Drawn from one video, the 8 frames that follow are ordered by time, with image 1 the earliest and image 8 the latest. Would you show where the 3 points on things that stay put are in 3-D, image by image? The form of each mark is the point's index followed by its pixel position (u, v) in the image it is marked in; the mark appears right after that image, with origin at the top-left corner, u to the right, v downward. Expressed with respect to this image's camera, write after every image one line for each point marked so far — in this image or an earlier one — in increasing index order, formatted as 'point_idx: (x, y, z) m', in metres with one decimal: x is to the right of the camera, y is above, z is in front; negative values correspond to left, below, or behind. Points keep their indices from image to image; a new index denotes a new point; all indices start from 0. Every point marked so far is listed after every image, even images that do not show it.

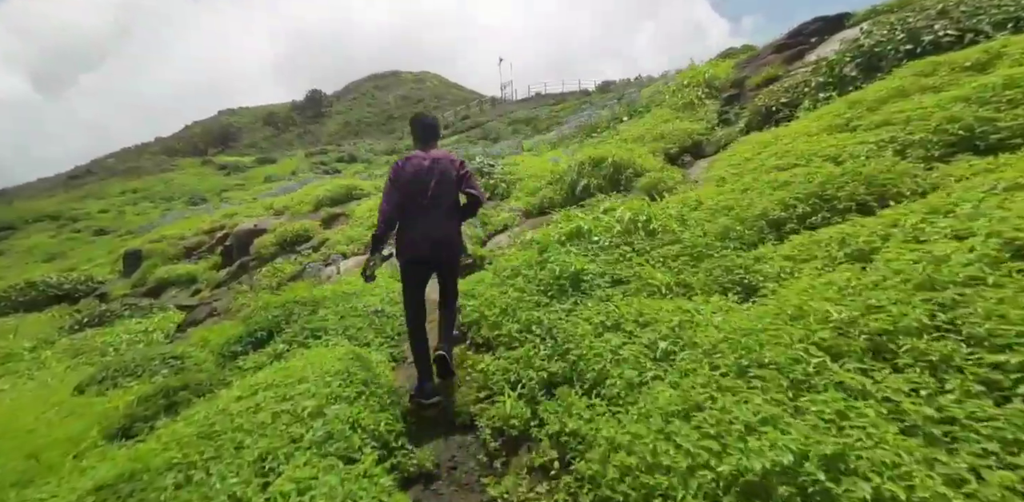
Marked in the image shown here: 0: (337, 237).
0: (-4.1, +0.3, +11.5) m
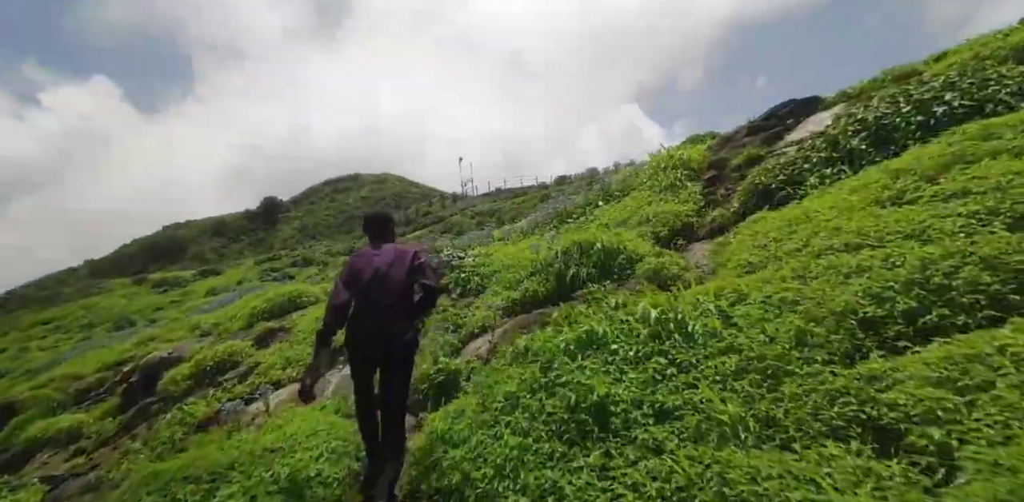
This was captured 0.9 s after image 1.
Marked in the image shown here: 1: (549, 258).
0: (-4.6, -2.0, +9.8) m
1: (+0.8, -0.2, +9.7) m
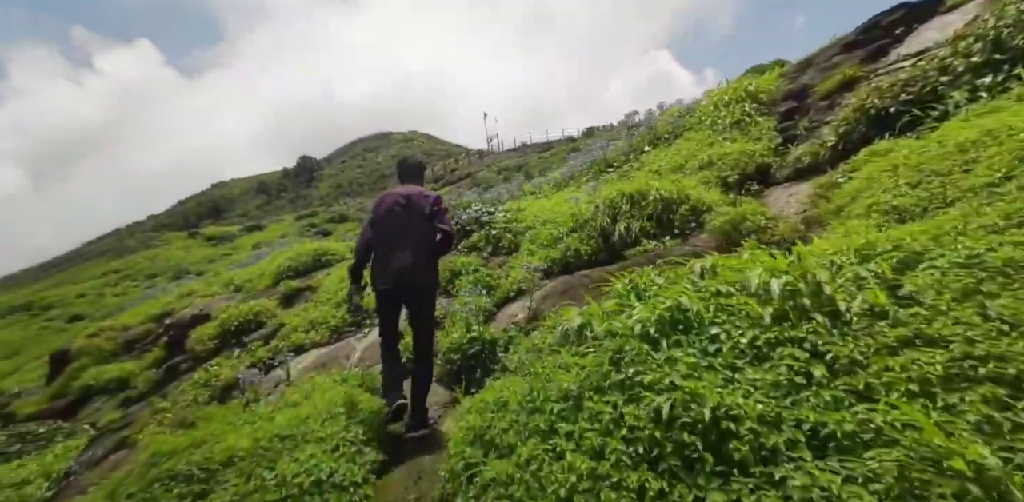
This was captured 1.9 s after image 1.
0: (-3.9, -1.3, +9.0) m
1: (+1.5, +0.7, +8.4) m
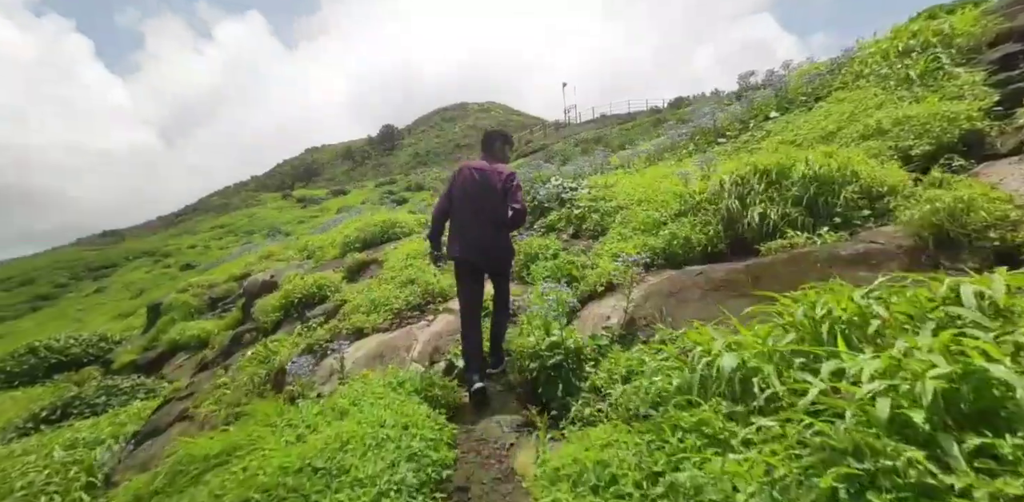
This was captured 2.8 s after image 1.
0: (-2.6, -0.8, +8.1) m
1: (+2.8, +0.8, +6.7) m
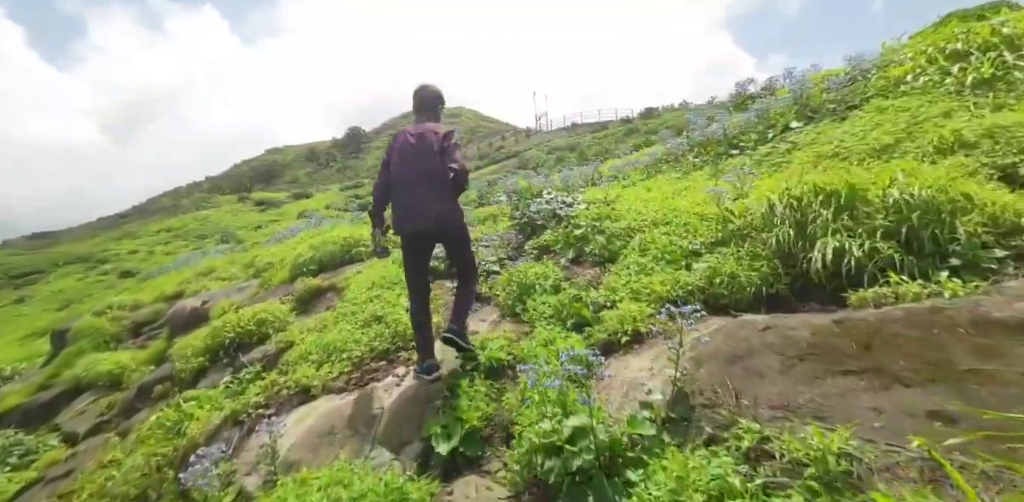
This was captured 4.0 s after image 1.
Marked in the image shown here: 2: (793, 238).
0: (-2.7, -1.2, +6.4) m
1: (+2.8, +0.4, +5.3) m
2: (+2.8, +0.1, +4.9) m
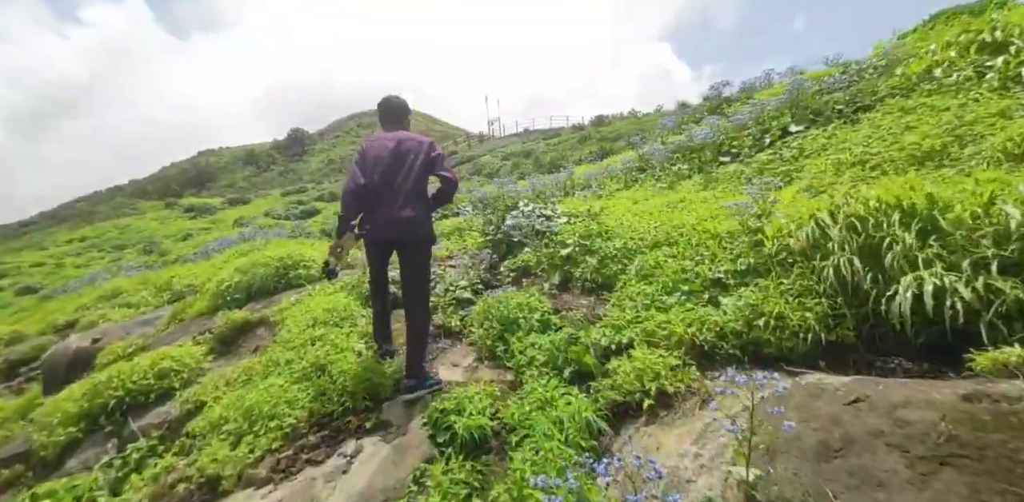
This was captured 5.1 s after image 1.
0: (-2.9, -1.5, +4.8) m
1: (+2.6, +0.1, +4.3) m
2: (+2.7, -0.1, +3.9) m
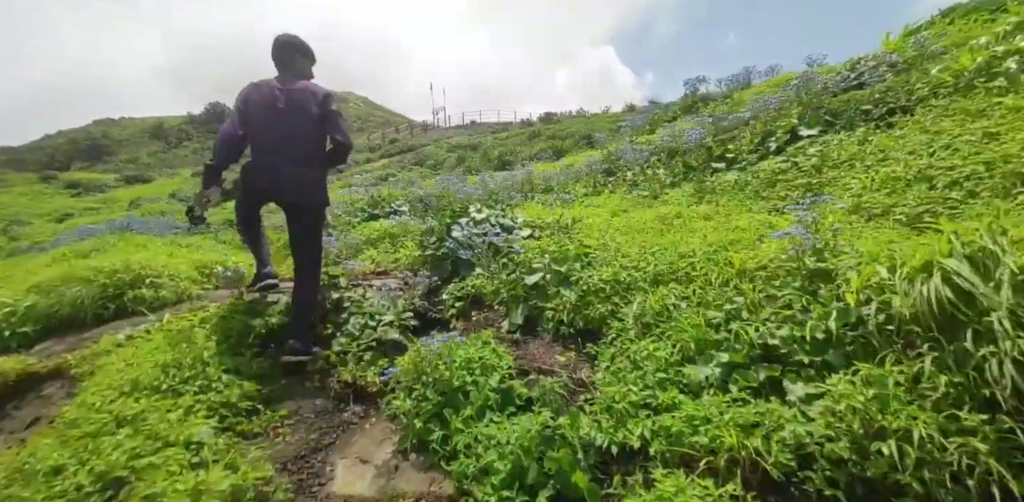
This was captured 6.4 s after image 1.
0: (-3.2, -1.7, +2.6) m
1: (+2.4, -0.3, +2.7) m
2: (+2.5, -0.5, +2.3) m
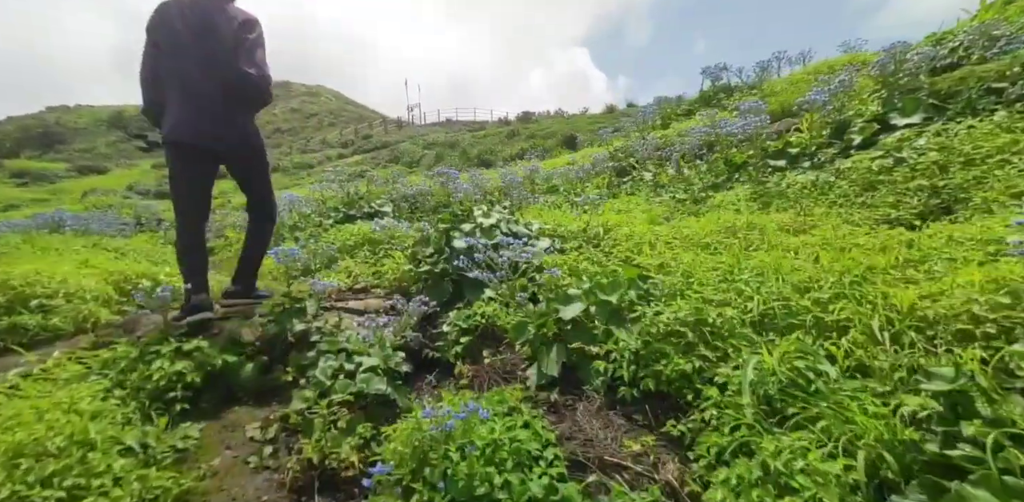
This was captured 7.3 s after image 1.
0: (-2.8, -1.9, +0.9) m
1: (+2.8, -0.5, +1.2) m
2: (+2.9, -0.8, +0.8) m
